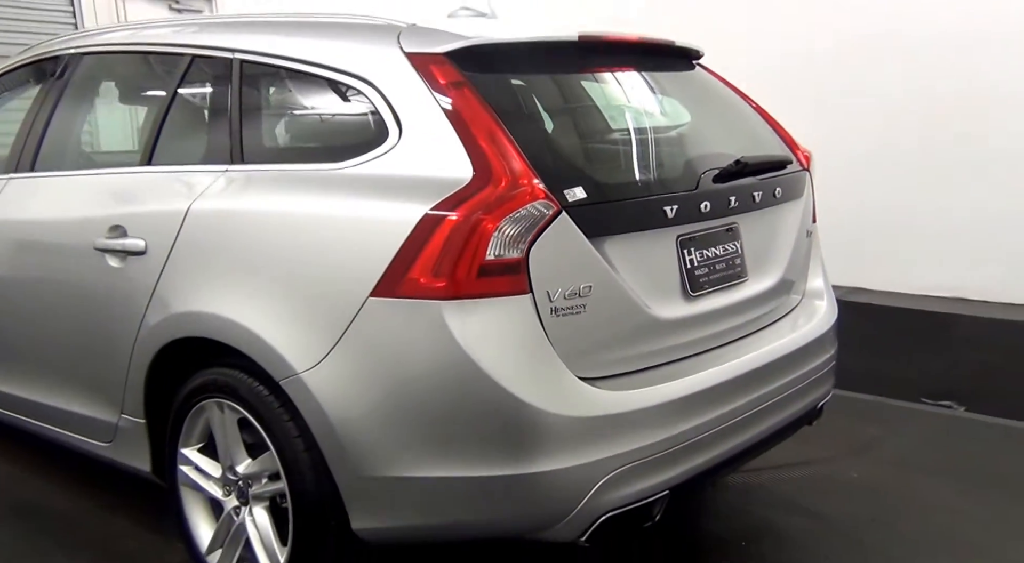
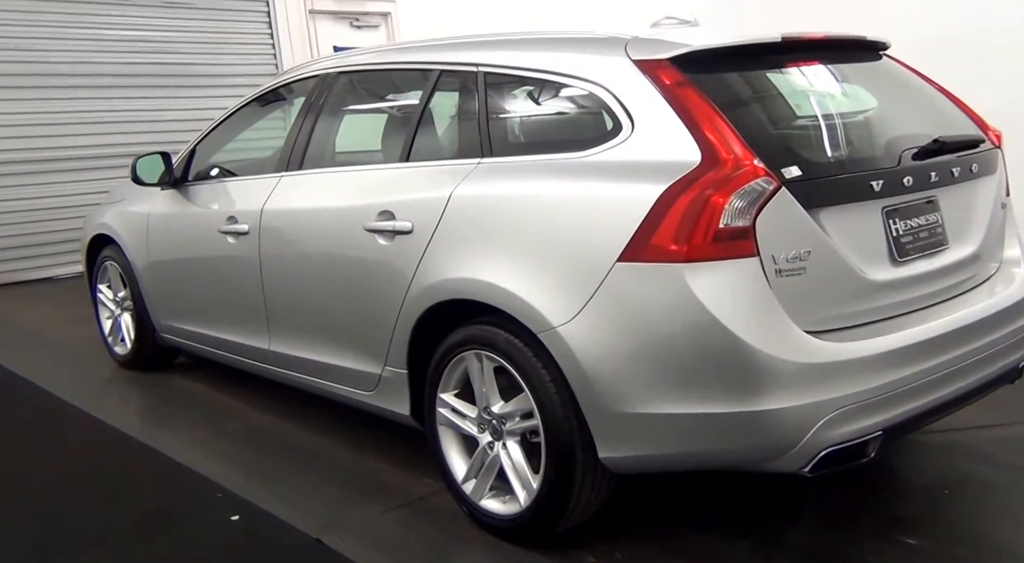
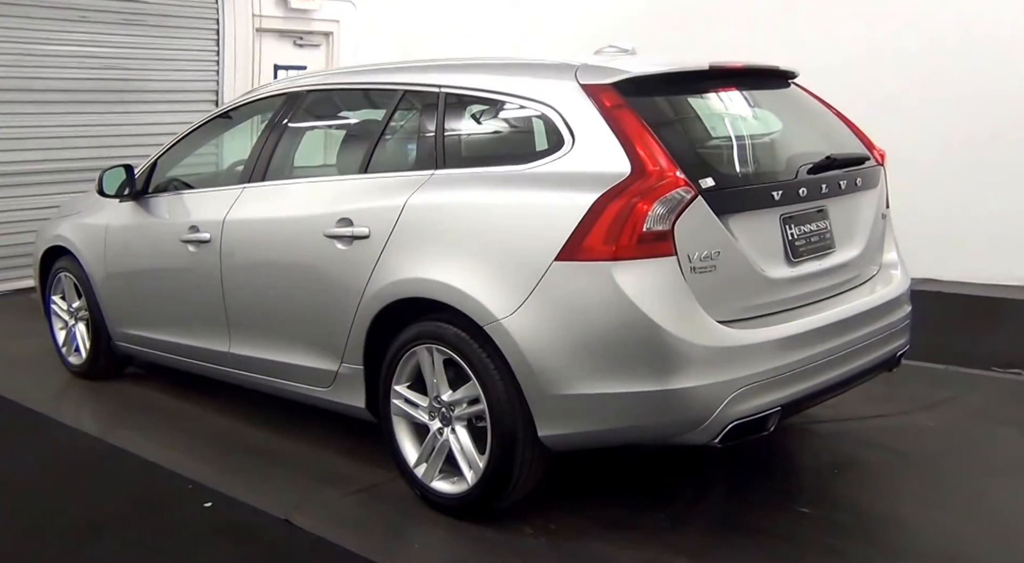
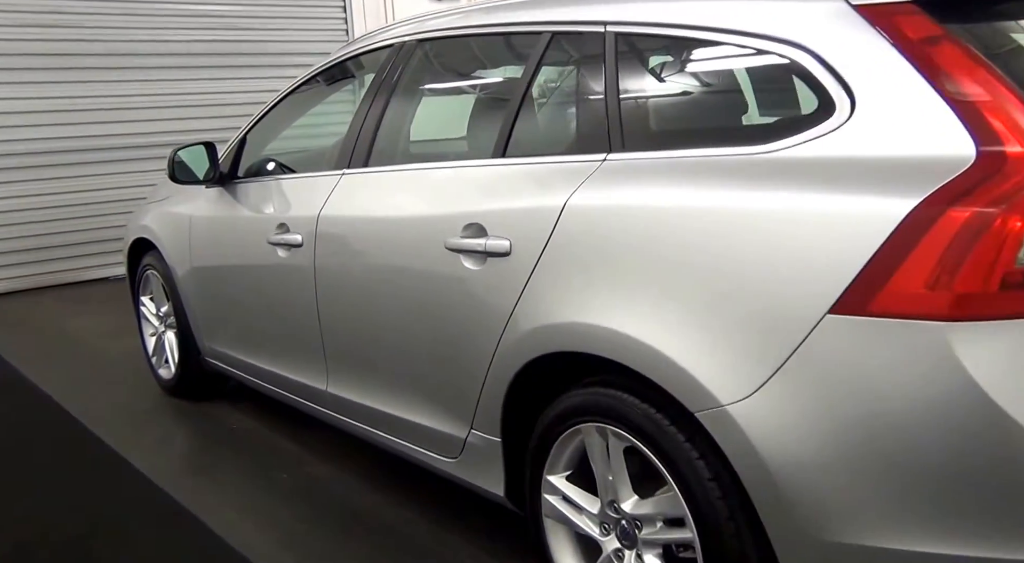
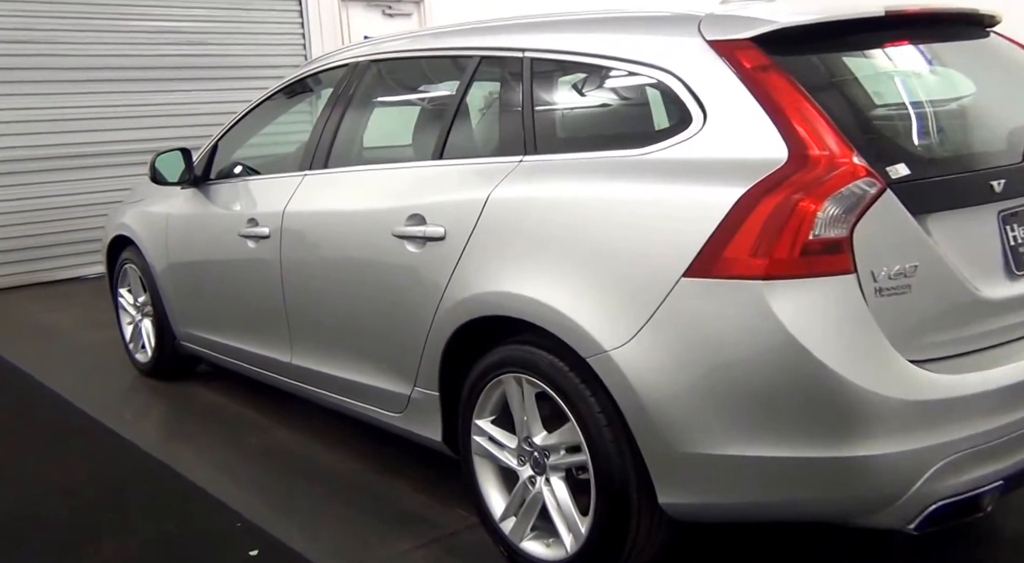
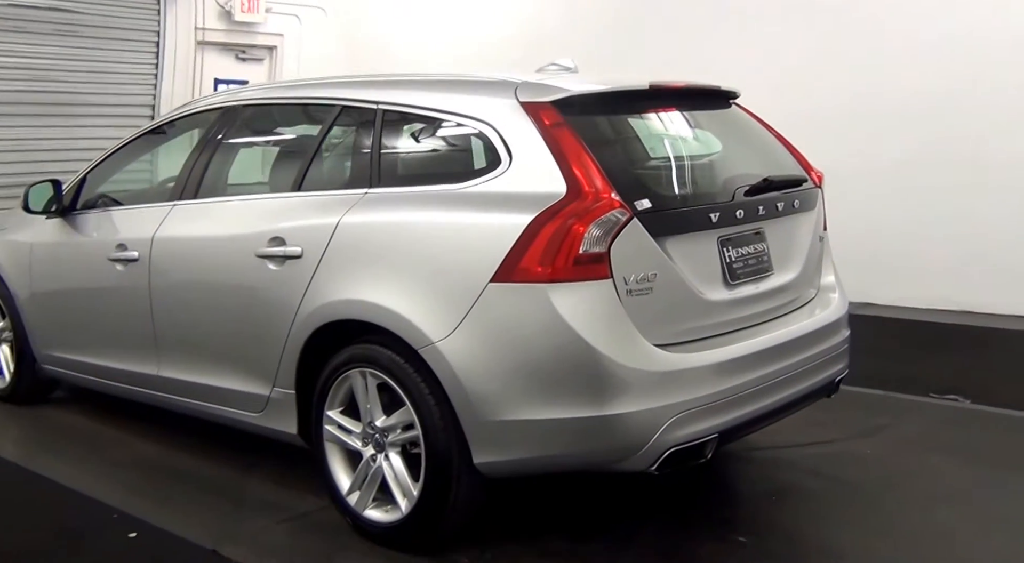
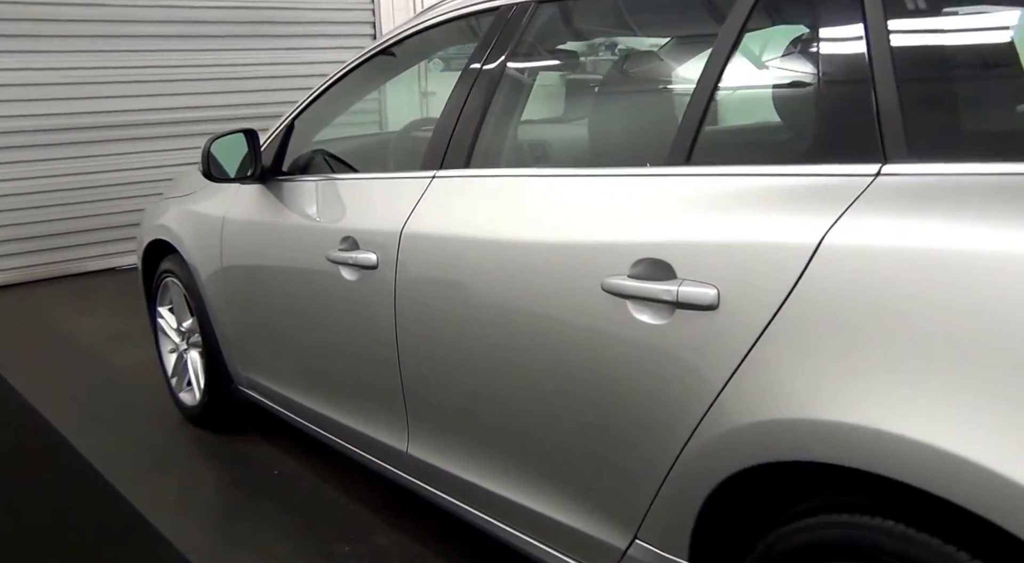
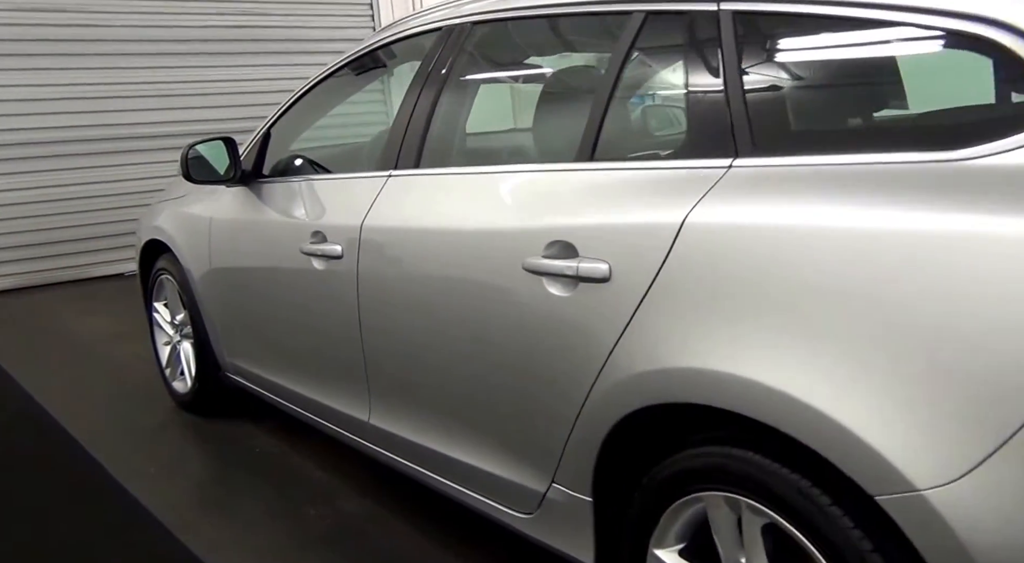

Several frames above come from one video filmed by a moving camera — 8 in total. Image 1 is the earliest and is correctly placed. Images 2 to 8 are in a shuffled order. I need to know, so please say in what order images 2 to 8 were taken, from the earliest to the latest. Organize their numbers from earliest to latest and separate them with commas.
6, 3, 2, 5, 4, 8, 7
